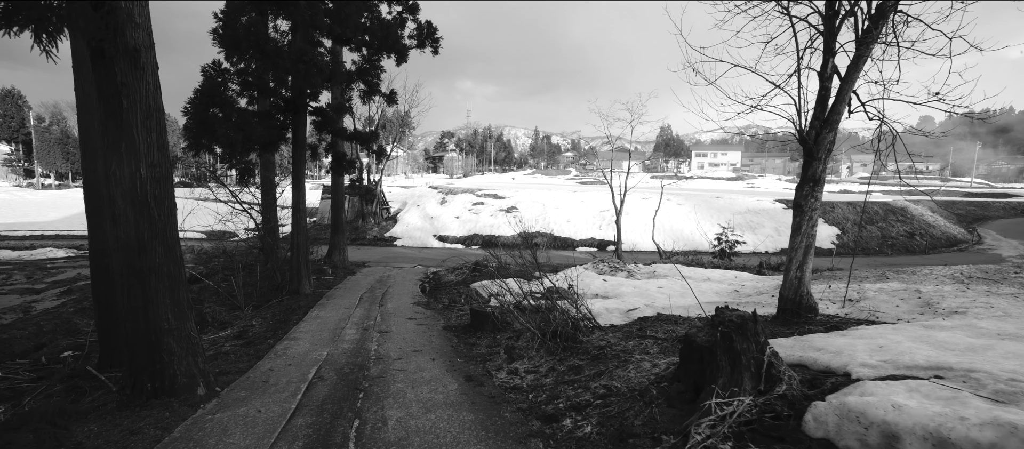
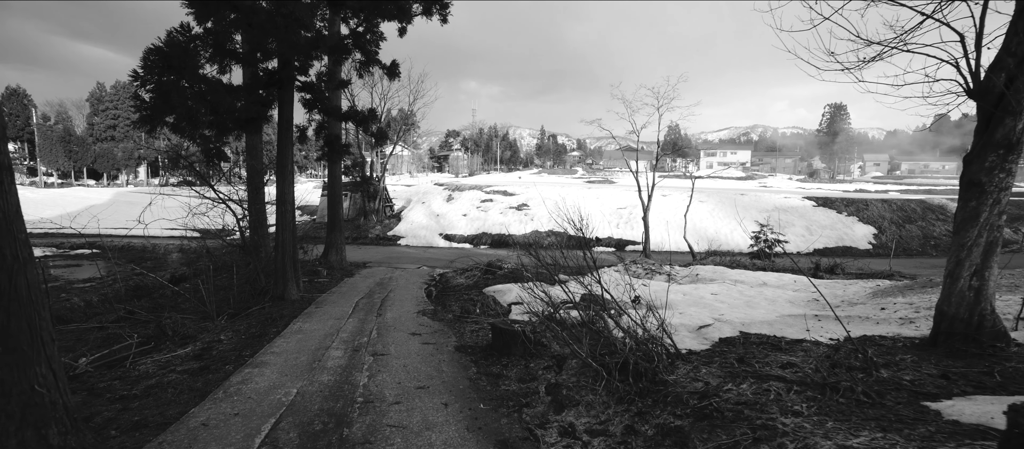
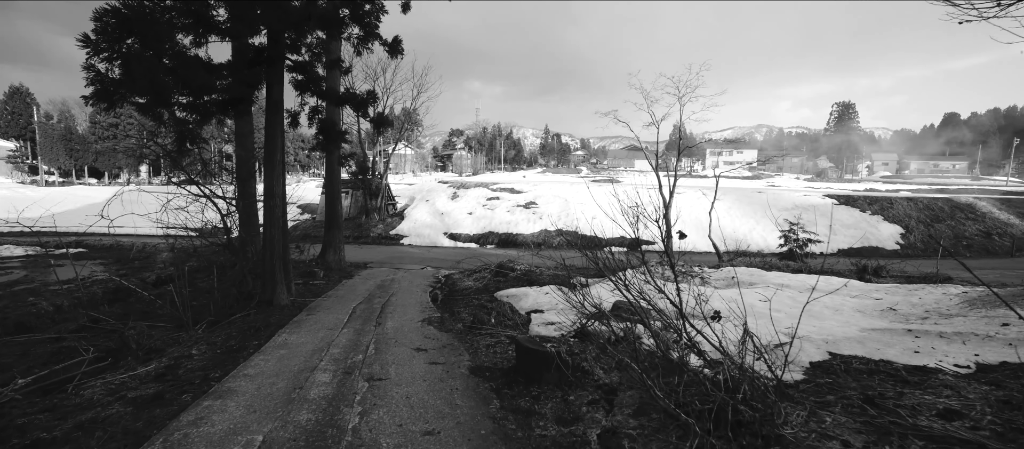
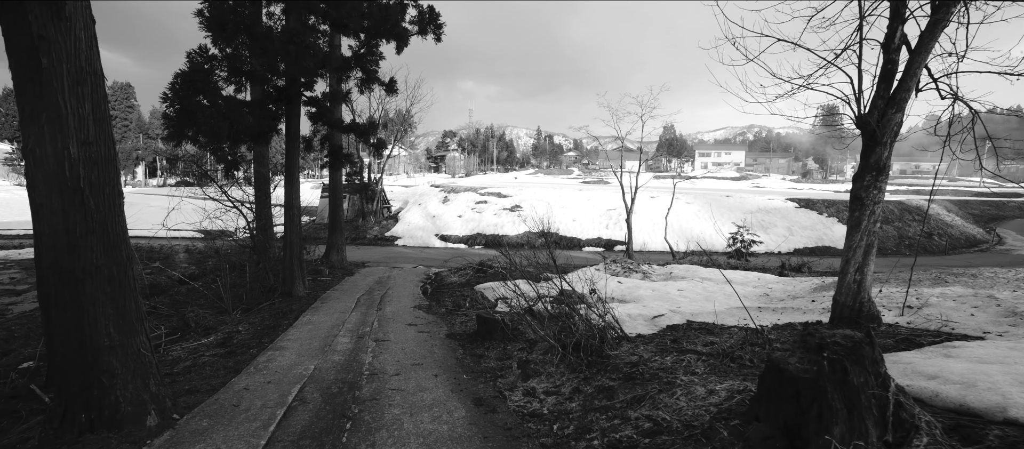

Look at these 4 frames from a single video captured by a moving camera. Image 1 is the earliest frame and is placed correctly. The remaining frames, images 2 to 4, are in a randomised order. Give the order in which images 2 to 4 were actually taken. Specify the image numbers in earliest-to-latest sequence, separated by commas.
4, 2, 3
